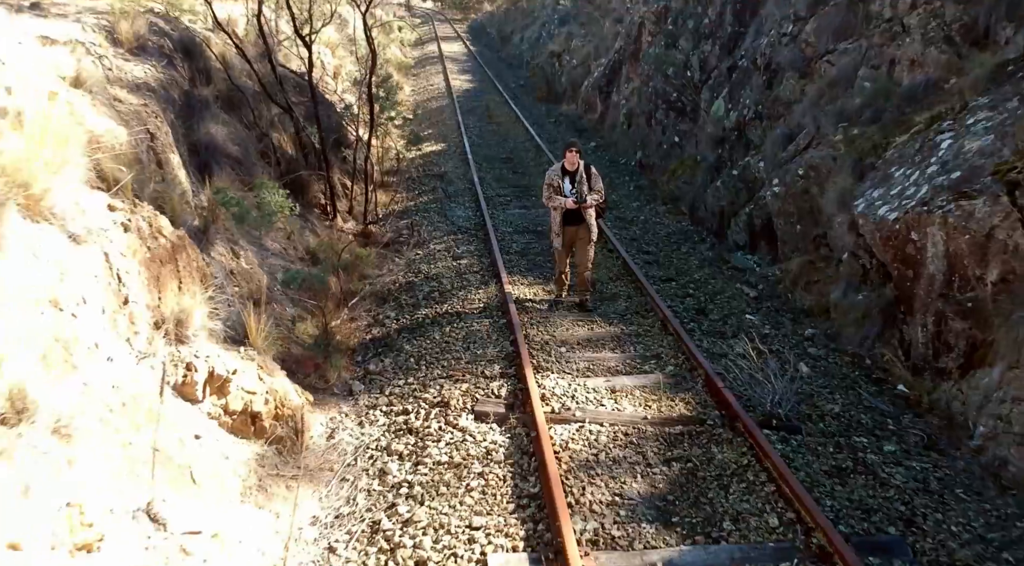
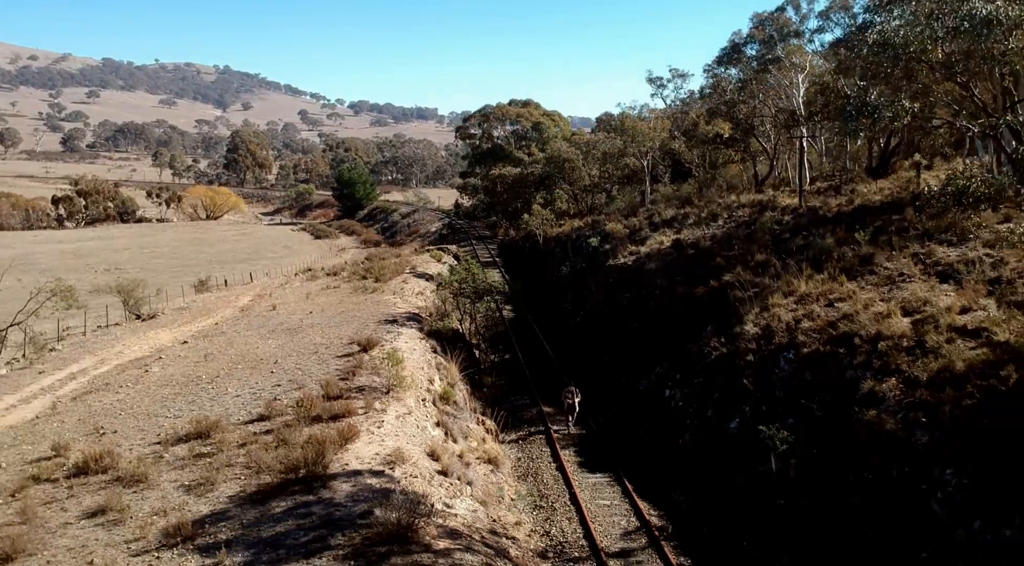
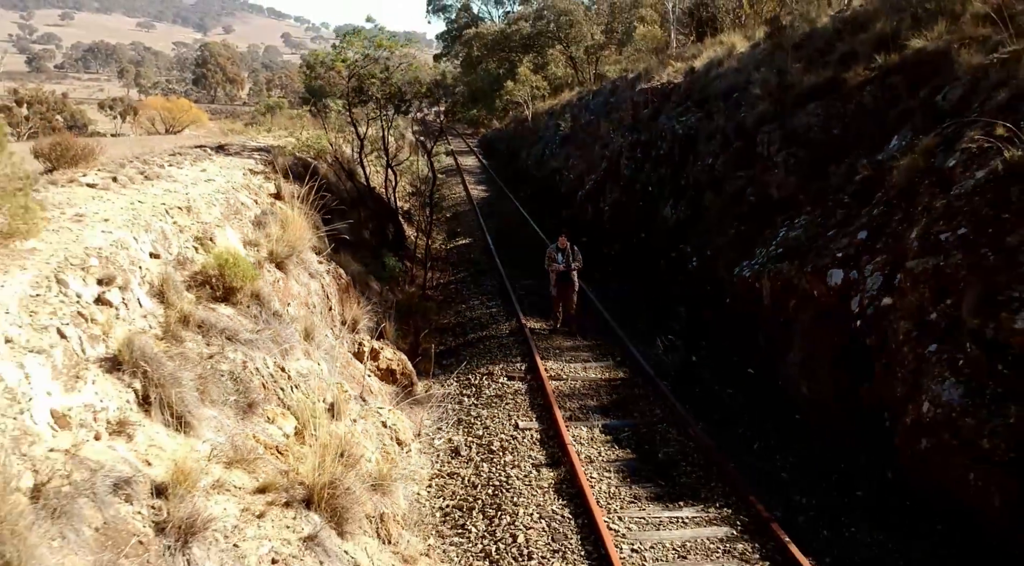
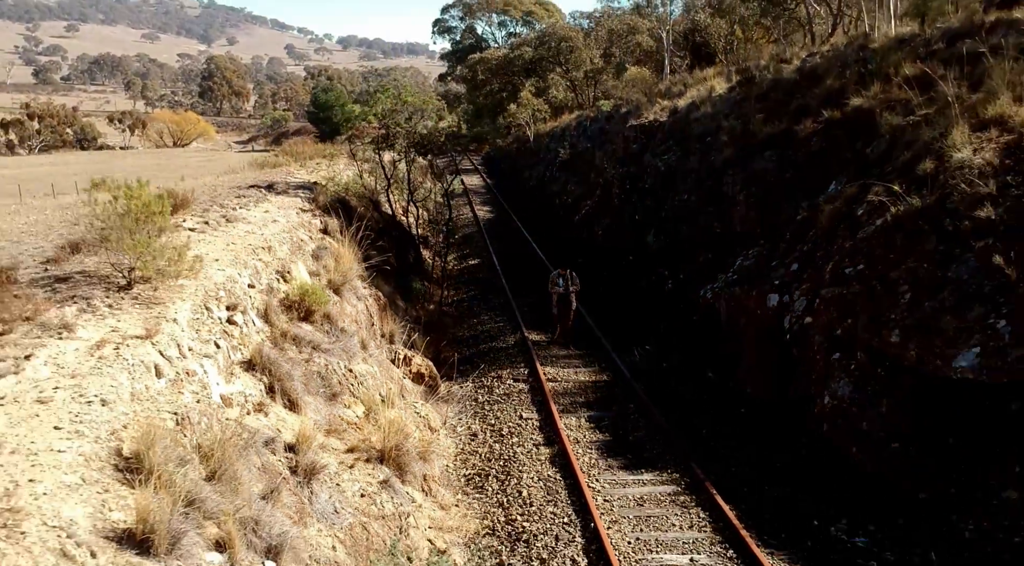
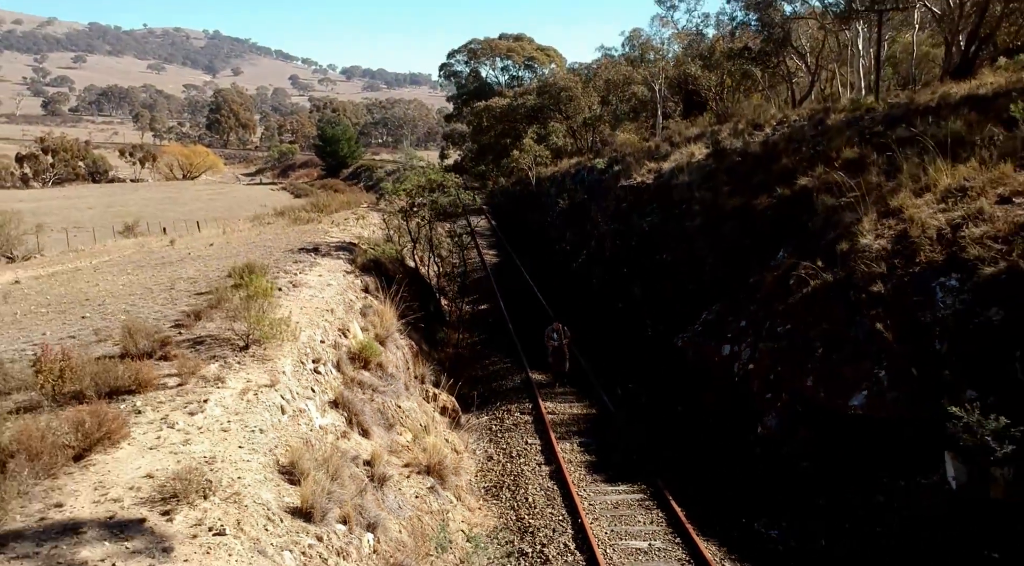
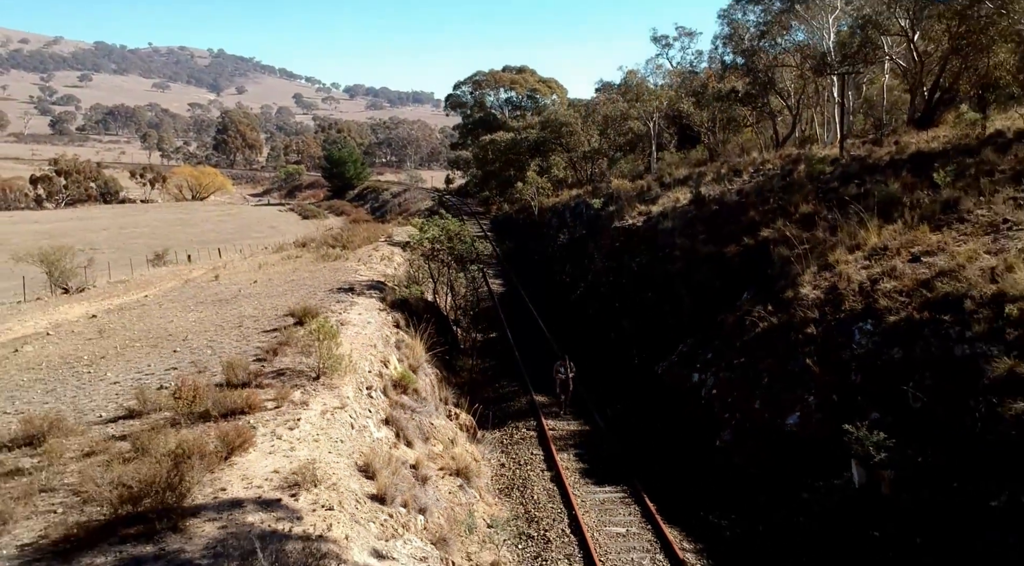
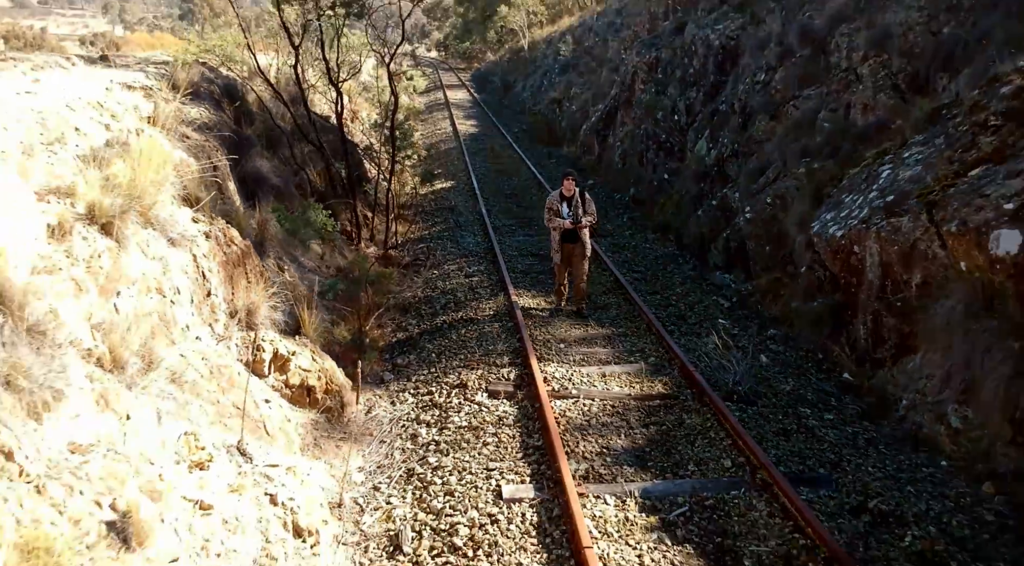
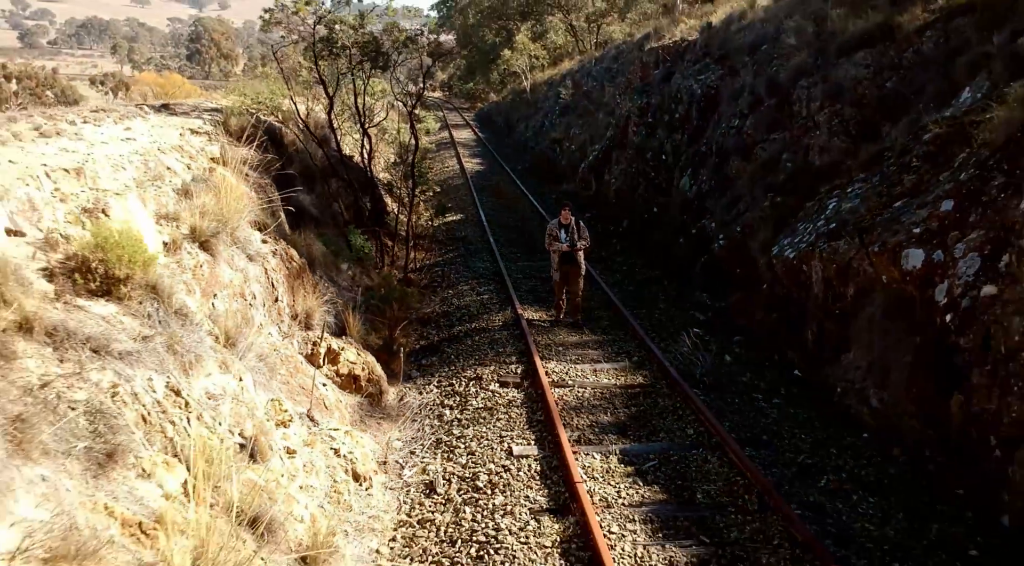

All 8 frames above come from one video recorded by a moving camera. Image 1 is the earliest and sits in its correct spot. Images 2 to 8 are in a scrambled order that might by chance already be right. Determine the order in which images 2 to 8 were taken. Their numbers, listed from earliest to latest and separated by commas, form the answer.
7, 8, 3, 4, 5, 6, 2
